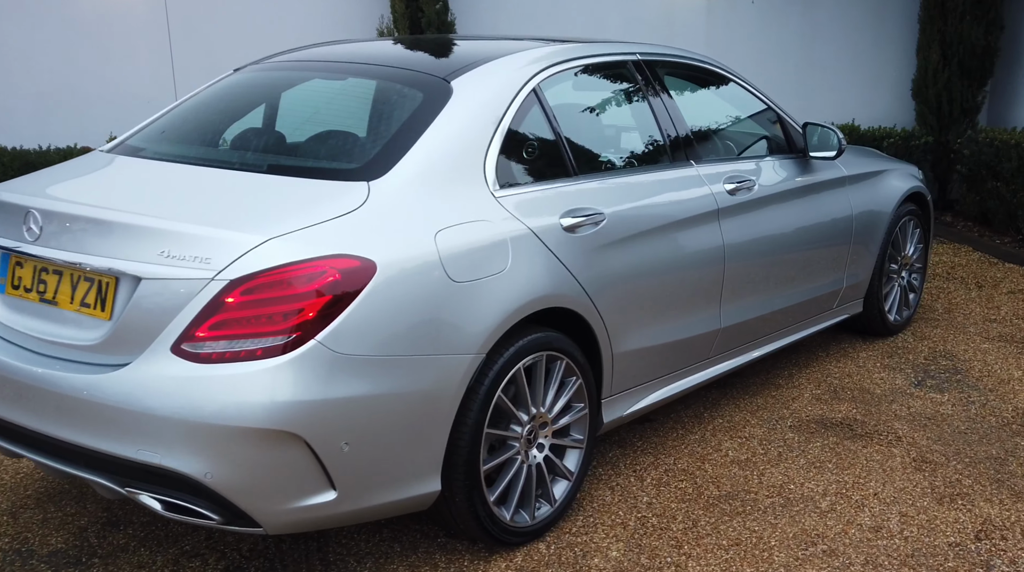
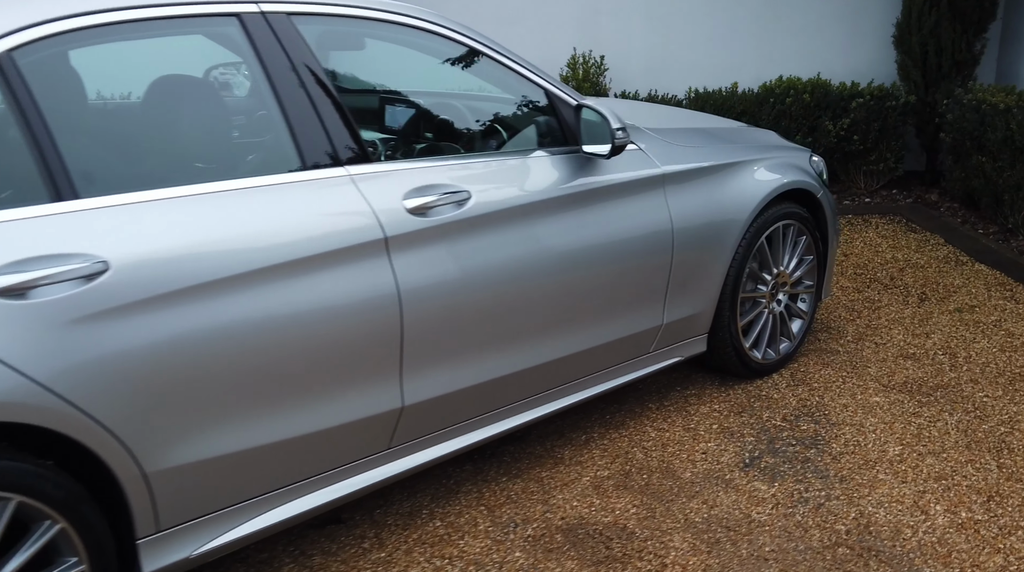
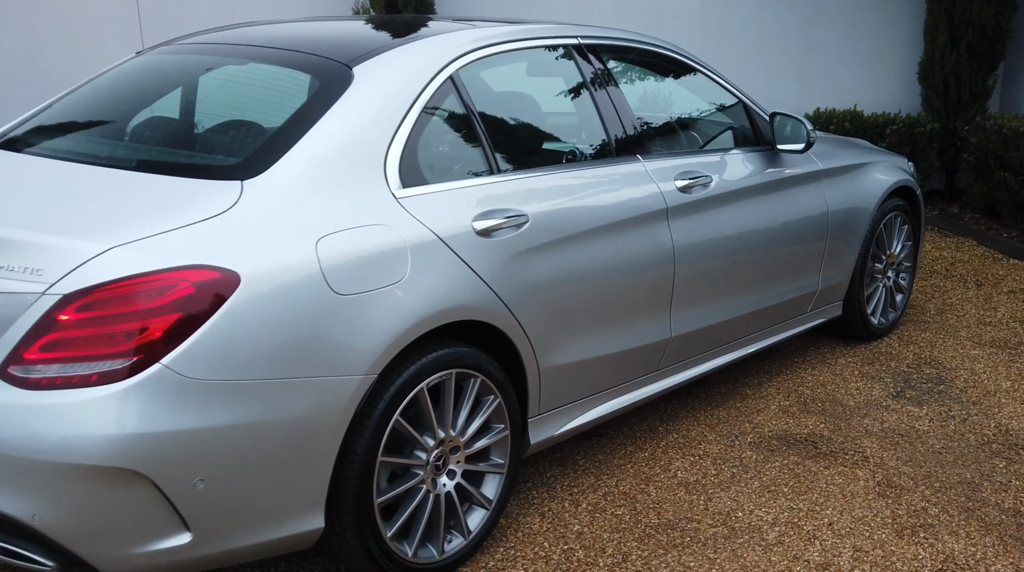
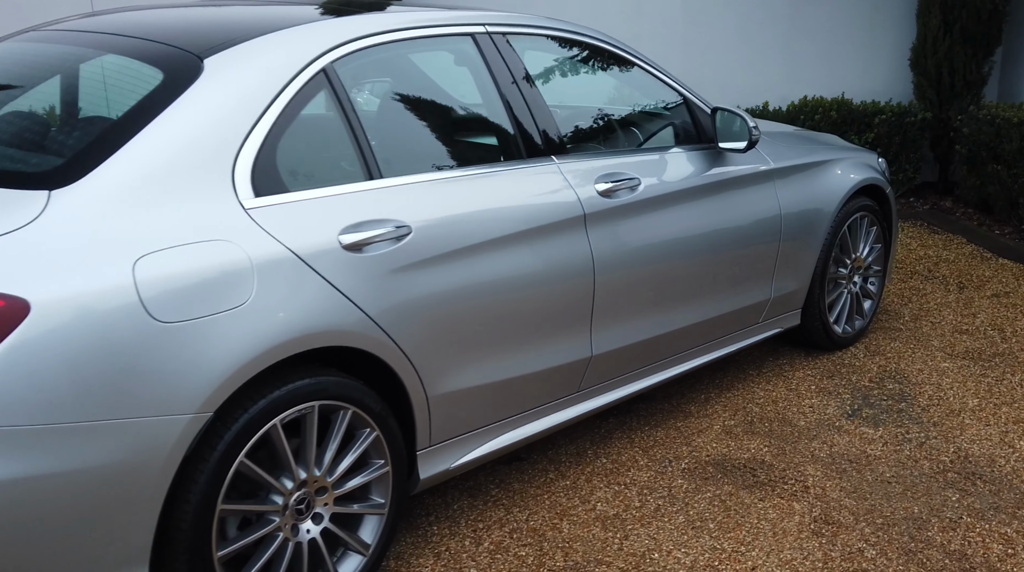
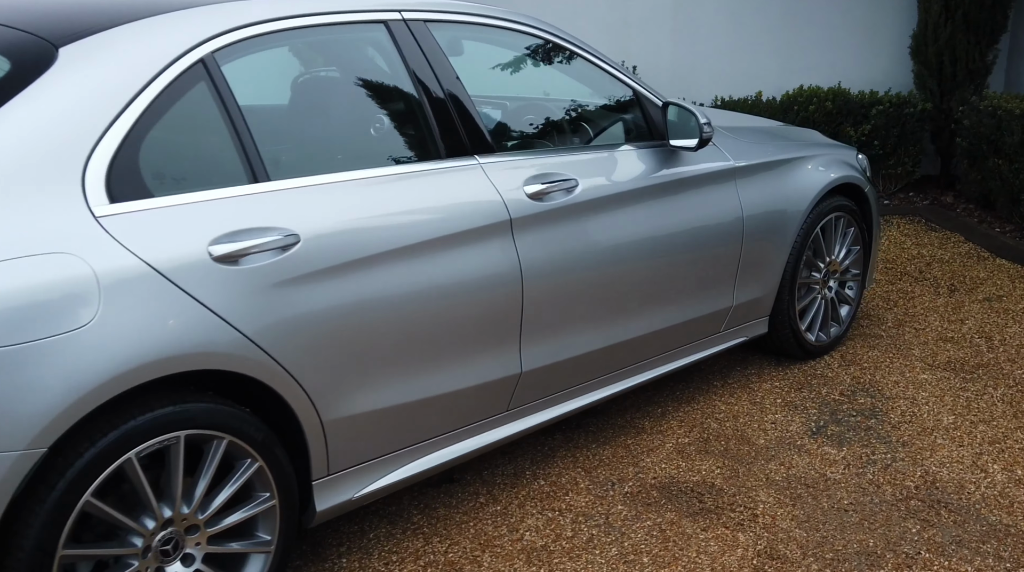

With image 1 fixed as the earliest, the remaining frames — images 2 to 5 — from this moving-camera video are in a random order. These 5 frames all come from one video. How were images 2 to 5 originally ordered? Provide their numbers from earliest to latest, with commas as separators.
3, 4, 5, 2
